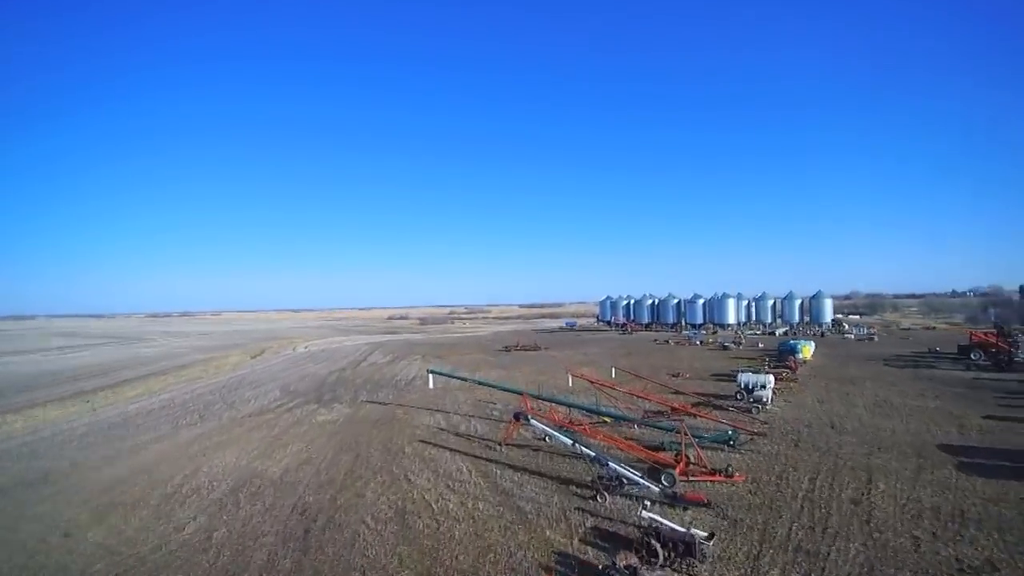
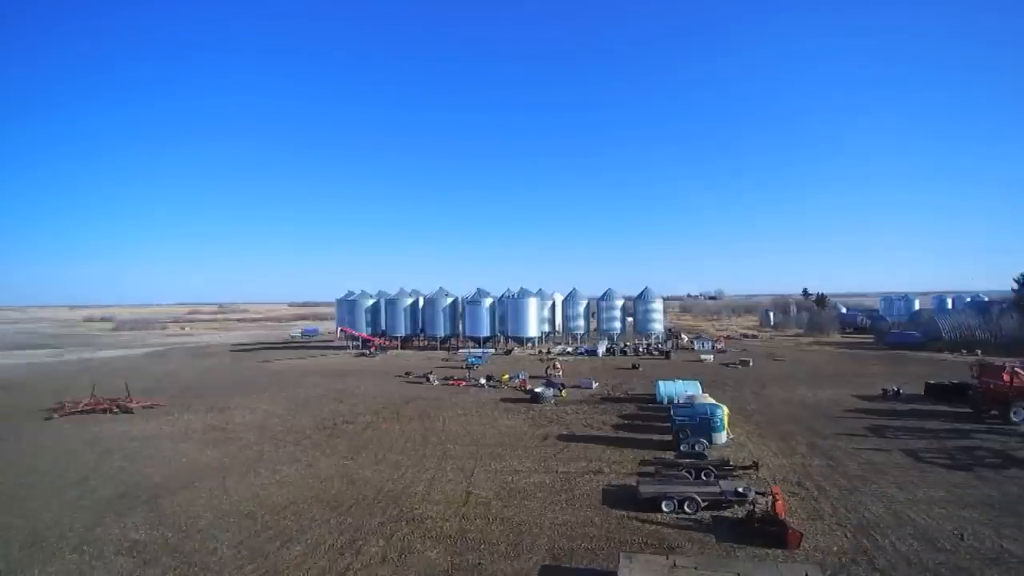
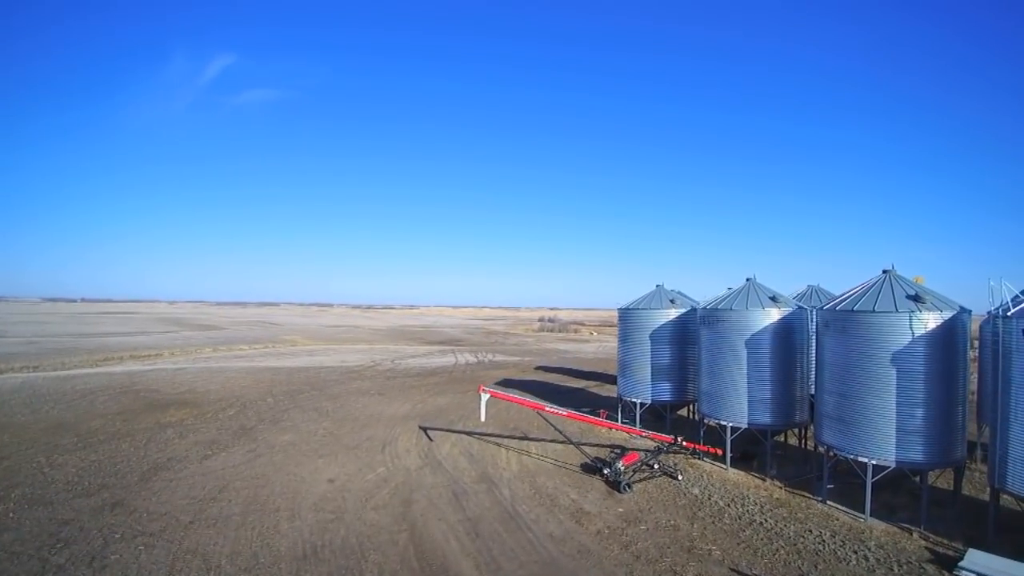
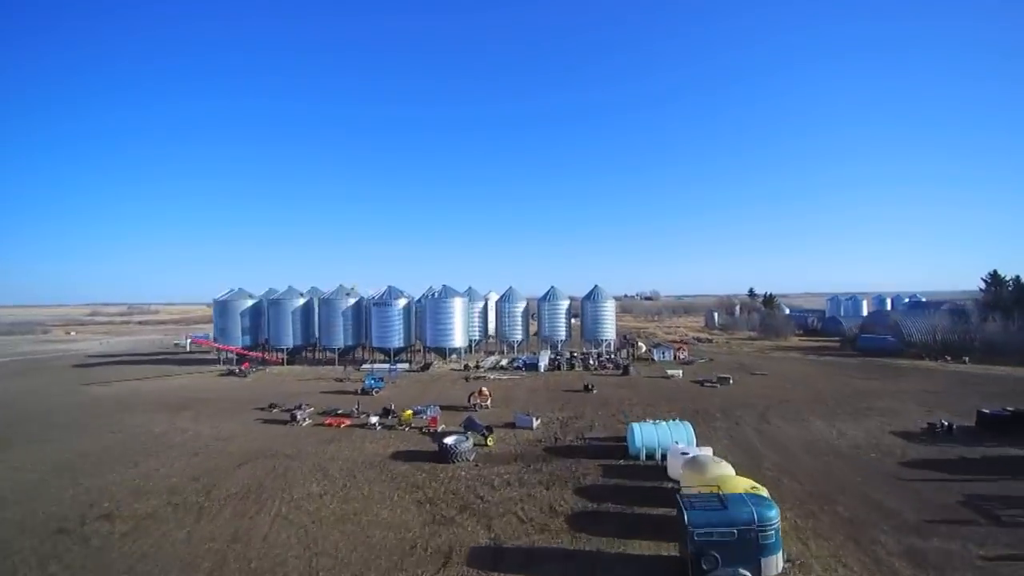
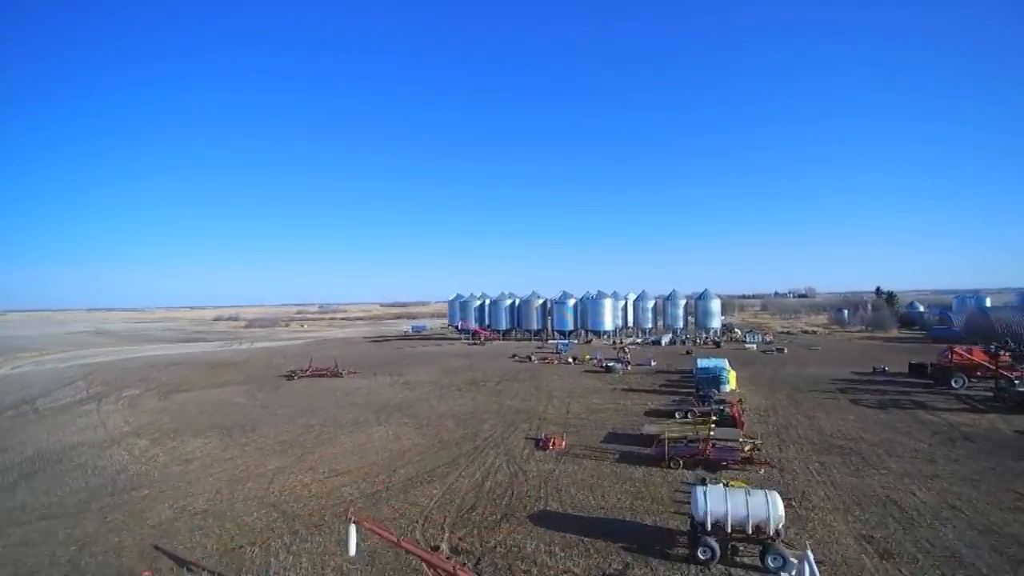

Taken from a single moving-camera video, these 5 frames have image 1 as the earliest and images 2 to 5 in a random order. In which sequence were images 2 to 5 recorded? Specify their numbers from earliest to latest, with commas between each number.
5, 2, 4, 3
